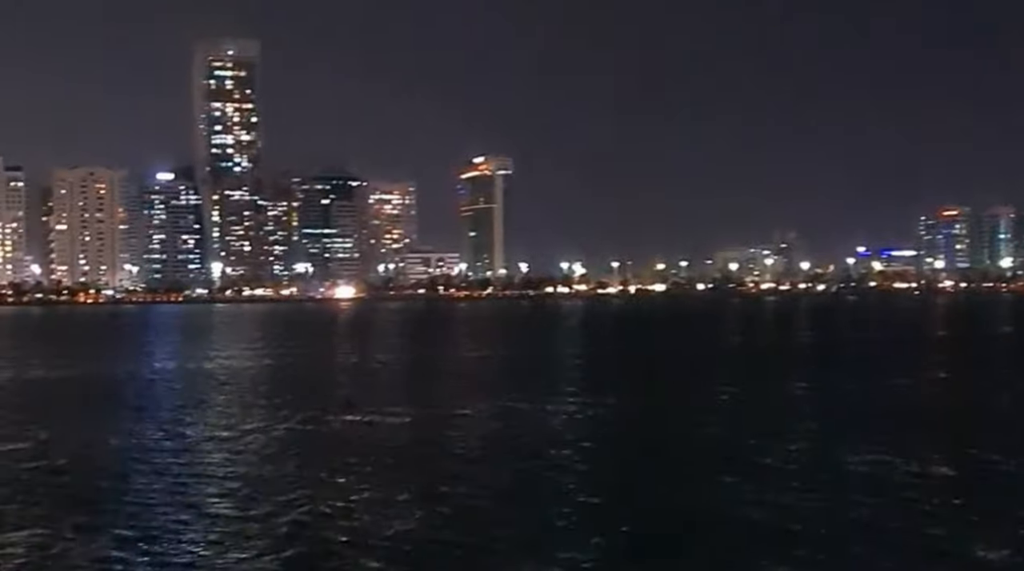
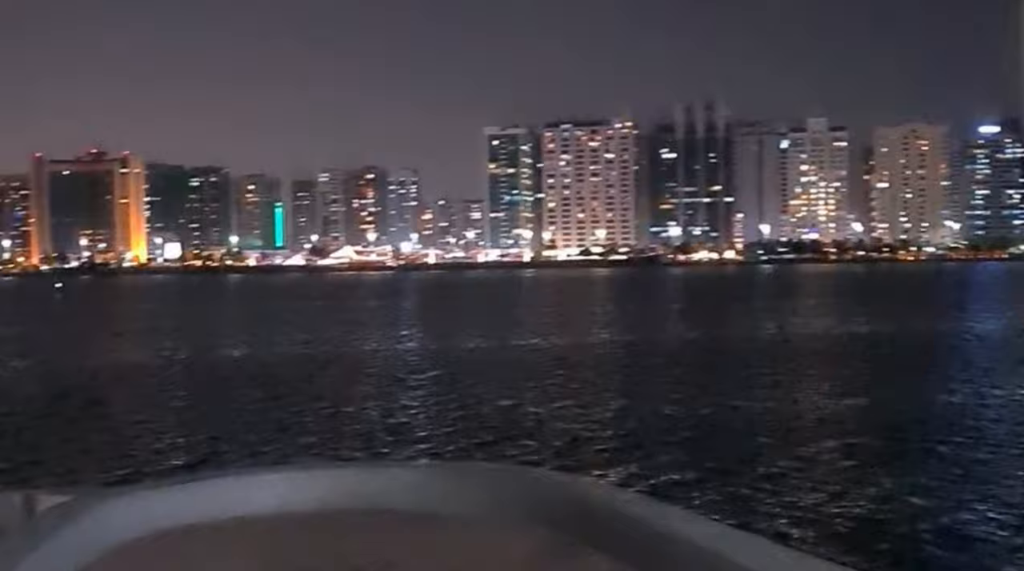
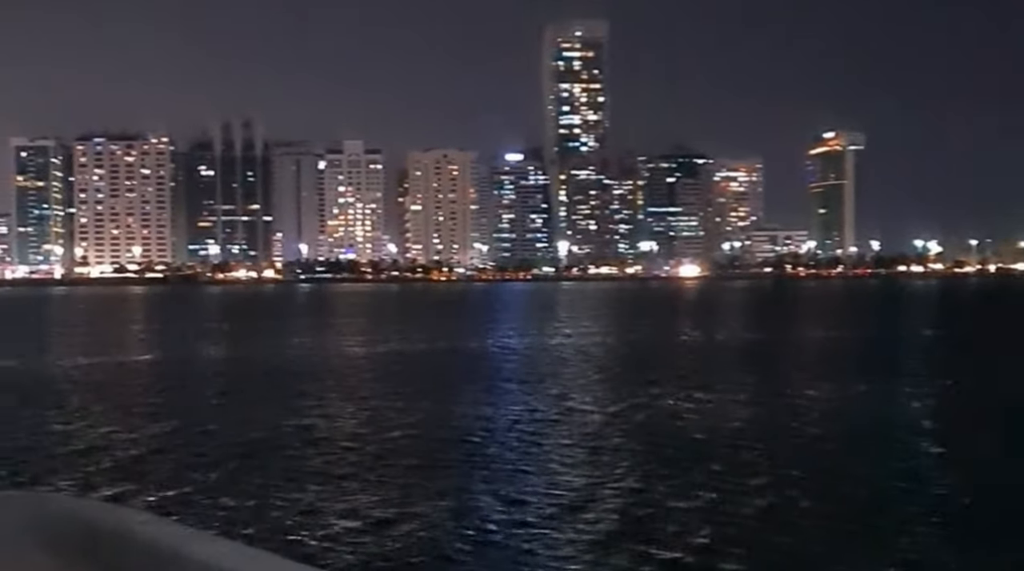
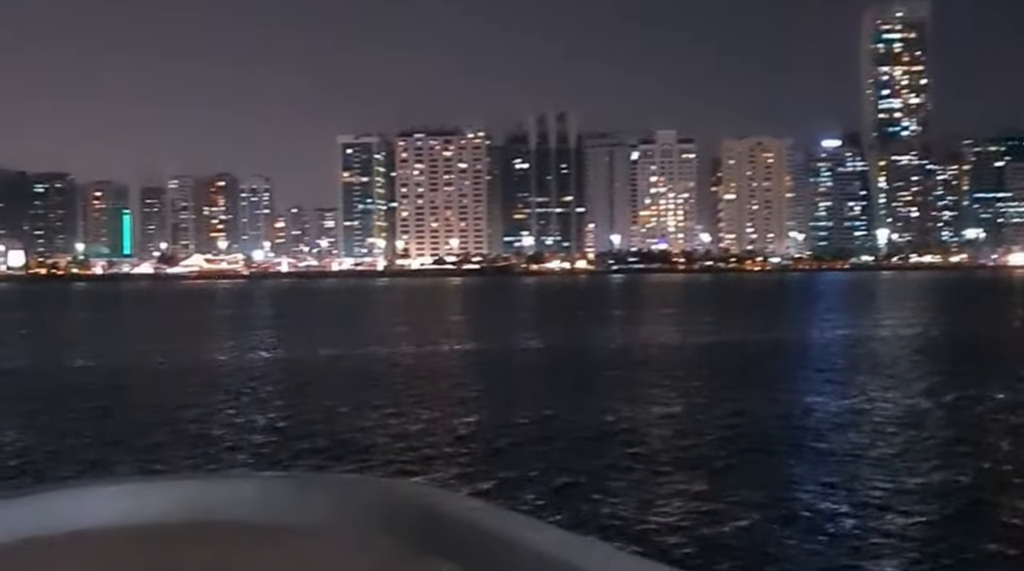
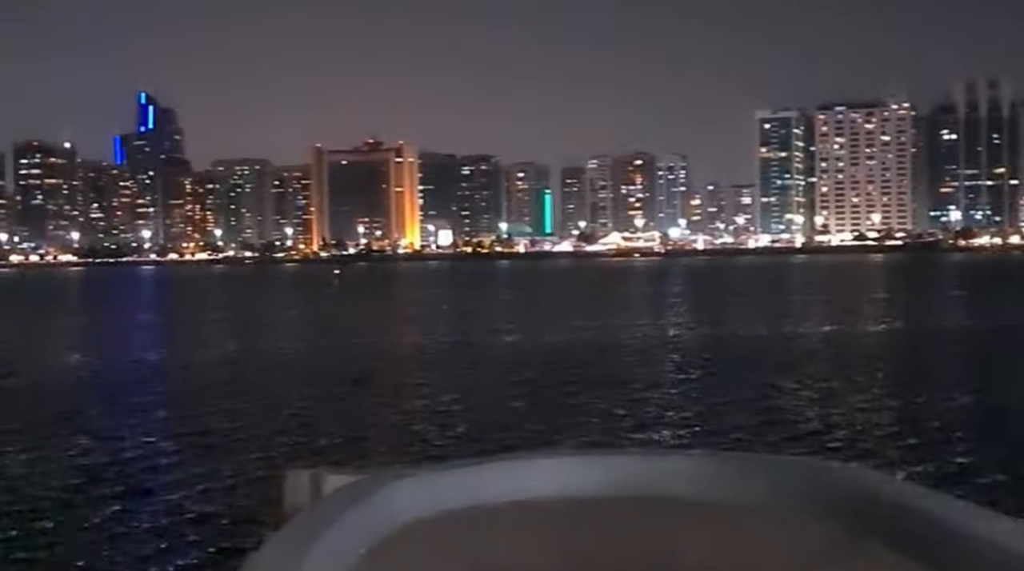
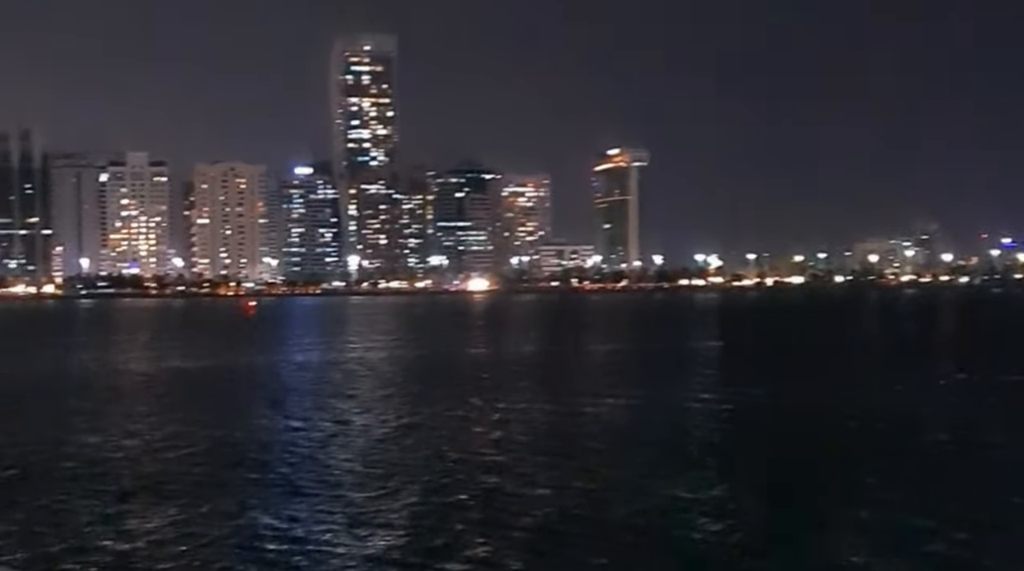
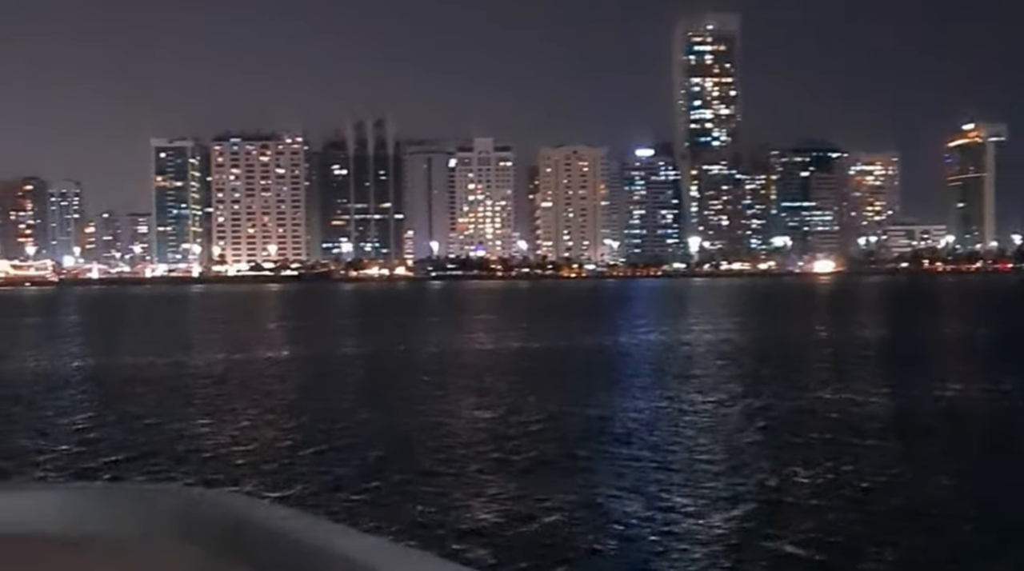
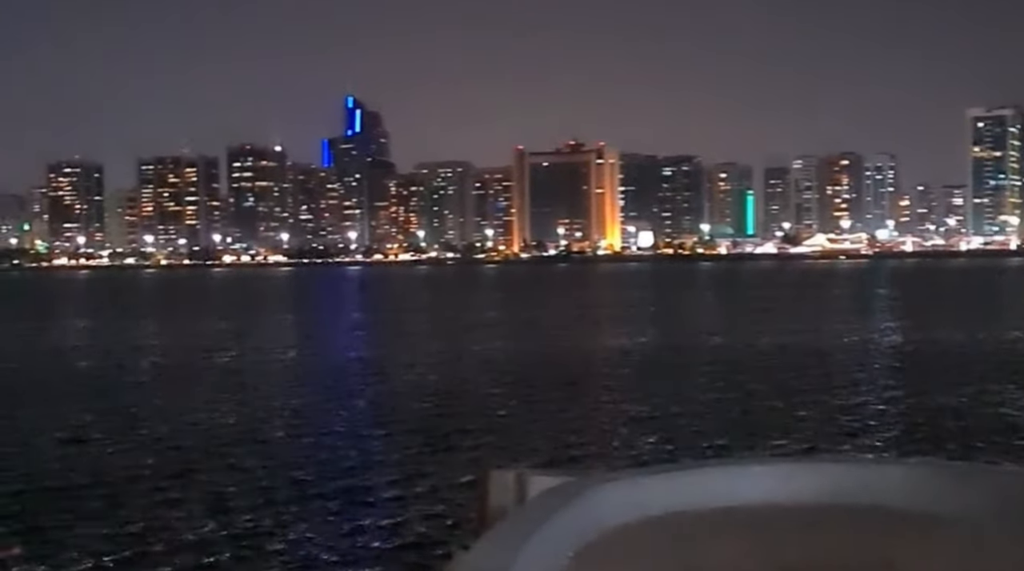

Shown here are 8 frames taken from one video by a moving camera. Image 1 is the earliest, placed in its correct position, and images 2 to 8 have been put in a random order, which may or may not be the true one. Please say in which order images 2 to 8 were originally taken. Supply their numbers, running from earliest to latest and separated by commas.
6, 3, 7, 4, 2, 5, 8
